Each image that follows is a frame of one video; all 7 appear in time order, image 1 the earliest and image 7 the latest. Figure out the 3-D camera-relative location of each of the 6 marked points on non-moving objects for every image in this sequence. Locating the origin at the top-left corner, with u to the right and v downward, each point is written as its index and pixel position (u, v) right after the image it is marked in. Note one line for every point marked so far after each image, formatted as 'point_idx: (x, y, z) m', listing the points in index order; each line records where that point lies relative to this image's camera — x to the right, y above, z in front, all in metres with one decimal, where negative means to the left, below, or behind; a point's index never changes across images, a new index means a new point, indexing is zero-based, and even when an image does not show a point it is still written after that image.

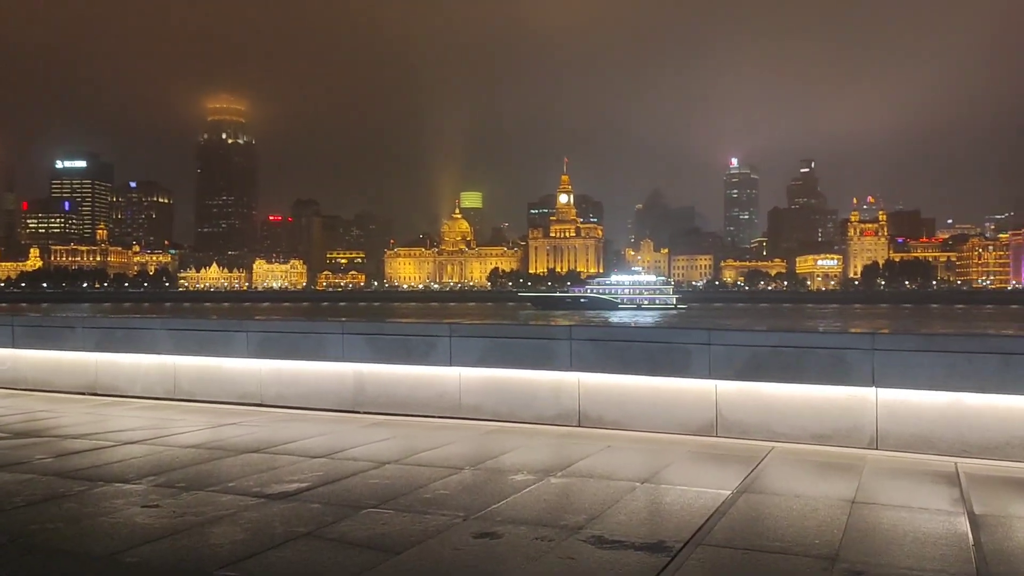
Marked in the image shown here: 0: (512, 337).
0: (0.0, -0.7, +12.1) m
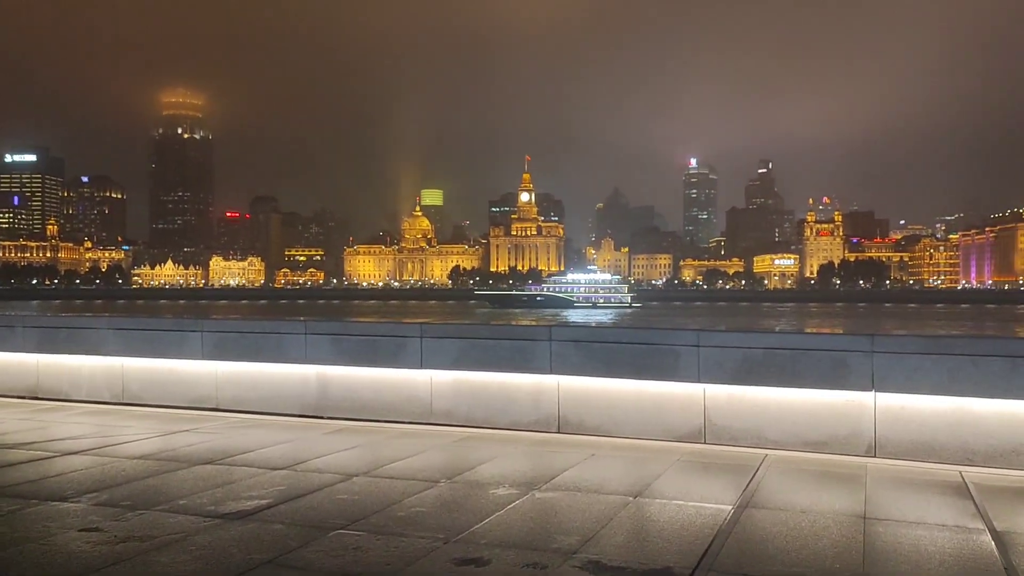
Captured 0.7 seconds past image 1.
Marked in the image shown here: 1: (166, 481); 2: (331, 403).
0: (-0.4, -0.6, +11.4) m
1: (-3.4, -1.9, +8.7) m
2: (-2.6, -1.6, +12.4) m
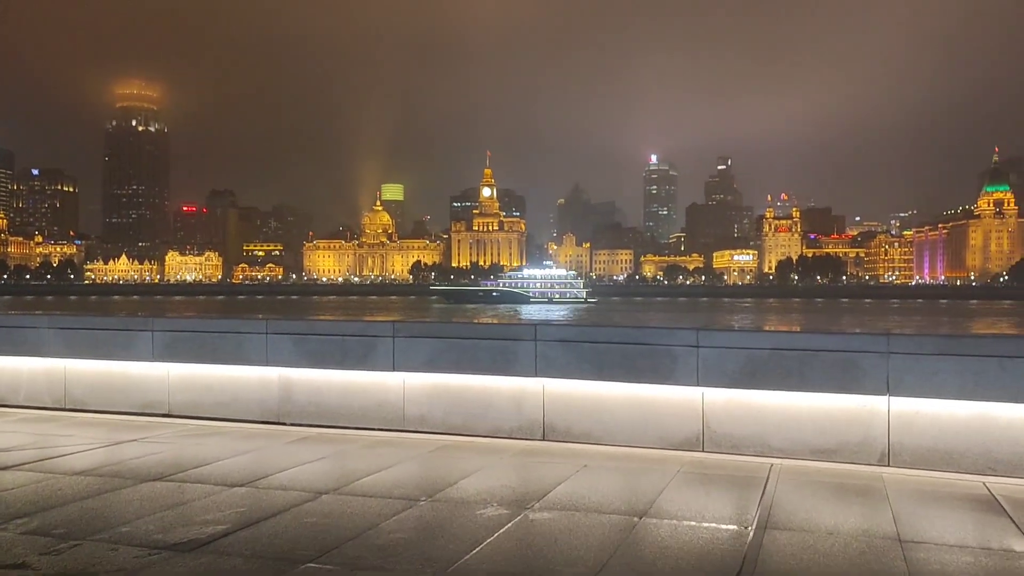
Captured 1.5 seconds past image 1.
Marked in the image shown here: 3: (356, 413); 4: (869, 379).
0: (-0.6, -0.6, +10.5) m
1: (-3.5, -1.8, +7.6) m
2: (-2.8, -1.6, +11.5) m
3: (-1.9, -1.6, +11.1) m
4: (+3.5, -0.9, +8.7) m
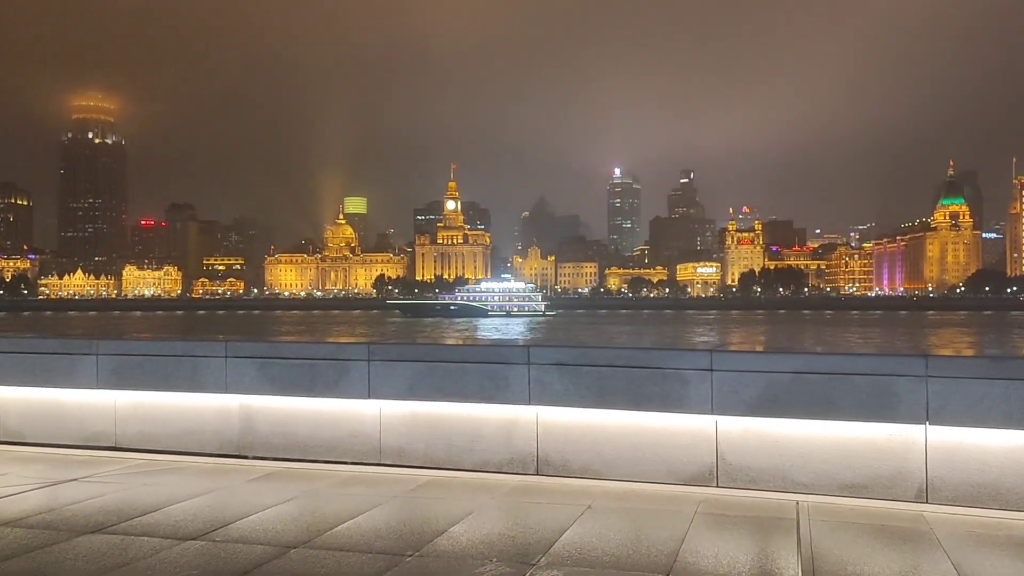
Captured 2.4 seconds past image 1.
0: (-0.7, -0.8, +9.5) m
1: (-3.5, -2.0, +6.5) m
2: (-3.0, -1.8, +10.3) m
3: (-2.1, -1.8, +9.9) m
4: (+3.4, -1.0, +7.8) m
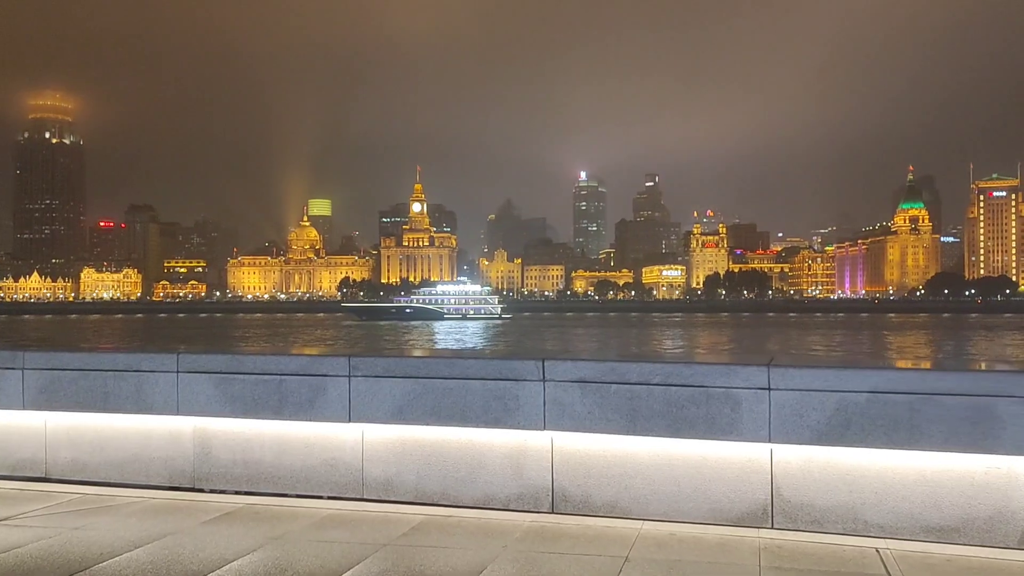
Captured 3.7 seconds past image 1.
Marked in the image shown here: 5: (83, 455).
0: (-0.6, -0.8, +7.9) m
1: (-3.3, -2.0, +4.8) m
2: (-2.9, -1.8, +8.7) m
3: (-2.0, -1.8, +8.4) m
4: (+3.6, -1.0, +6.5) m
5: (-4.4, -1.7, +9.1) m
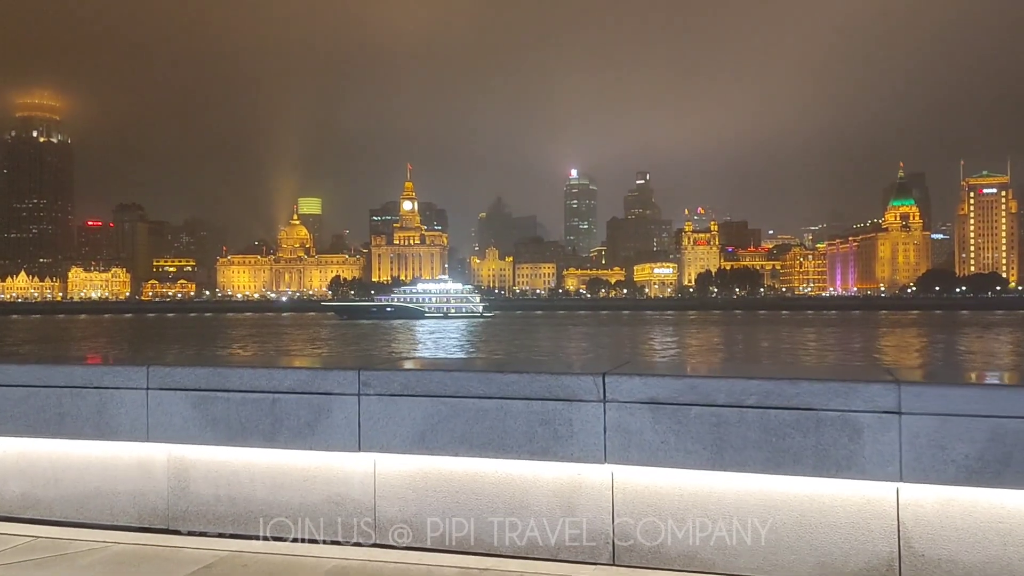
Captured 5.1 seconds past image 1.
0: (-0.3, -0.8, +6.4) m
1: (-2.9, -2.0, +3.3) m
2: (-2.6, -1.8, +7.1) m
3: (-1.7, -1.8, +6.8) m
4: (+4.0, -1.0, +5.0) m
5: (-4.1, -1.7, +7.5) m
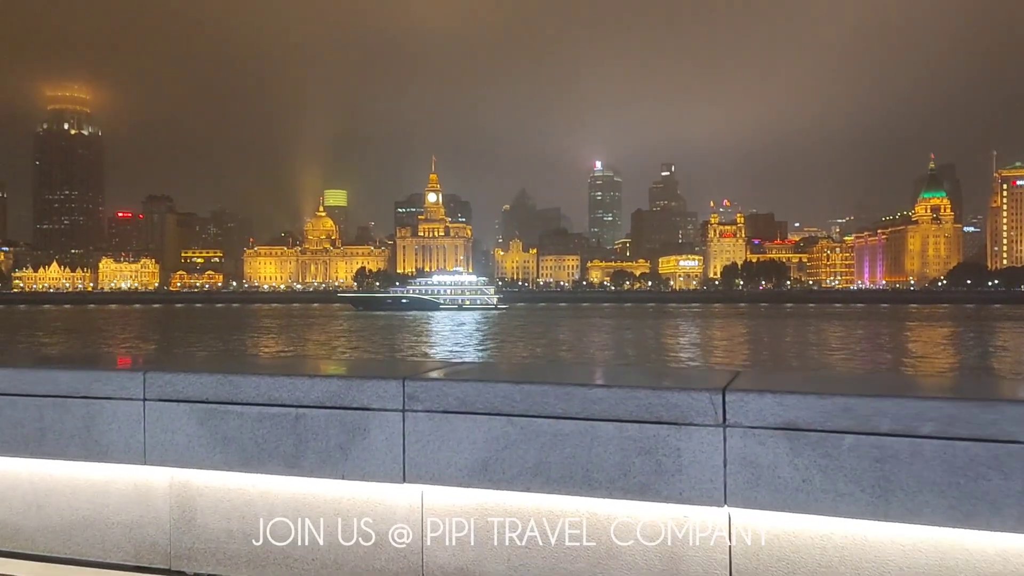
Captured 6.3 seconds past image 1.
0: (+0.2, -0.7, +5.0) m
1: (-2.5, -2.0, +2.0) m
2: (-2.1, -1.7, +5.8) m
3: (-1.1, -1.7, +5.5) m
4: (+4.4, -1.0, +3.5) m
5: (-3.6, -1.6, +6.3) m
